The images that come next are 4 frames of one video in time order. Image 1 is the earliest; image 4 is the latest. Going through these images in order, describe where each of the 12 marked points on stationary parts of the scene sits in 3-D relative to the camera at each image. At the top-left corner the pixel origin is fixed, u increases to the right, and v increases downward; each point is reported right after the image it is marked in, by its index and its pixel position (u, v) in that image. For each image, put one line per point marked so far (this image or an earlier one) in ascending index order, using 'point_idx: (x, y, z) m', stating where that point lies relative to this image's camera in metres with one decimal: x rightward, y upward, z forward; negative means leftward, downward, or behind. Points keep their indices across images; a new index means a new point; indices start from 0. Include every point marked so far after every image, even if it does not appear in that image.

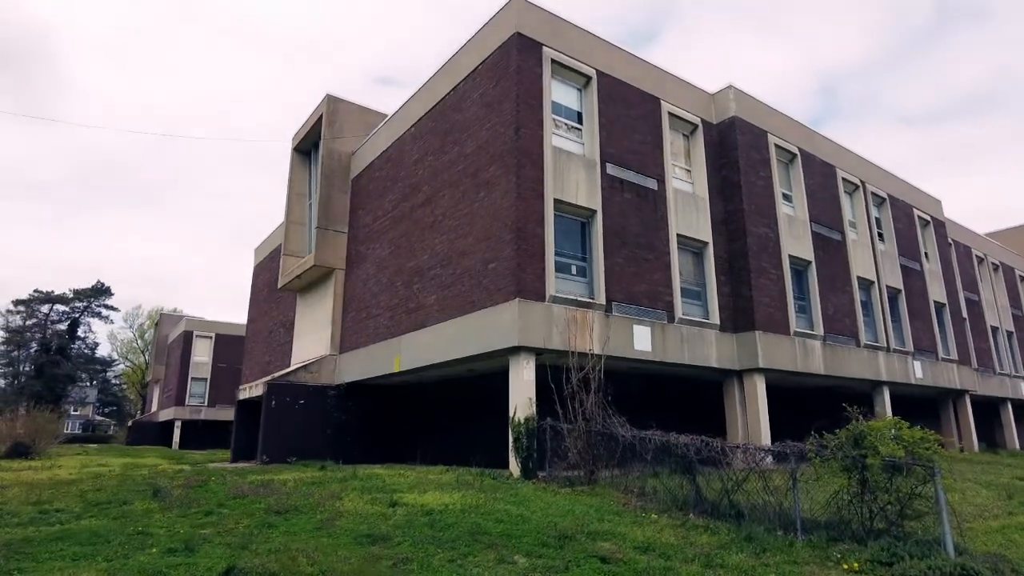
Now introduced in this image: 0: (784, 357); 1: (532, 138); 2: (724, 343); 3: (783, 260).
0: (+7.2, -1.8, +16.6) m
1: (+0.4, +3.3, +14.0) m
2: (+5.5, -1.4, +16.2) m
3: (+7.6, +0.7, +17.6) m
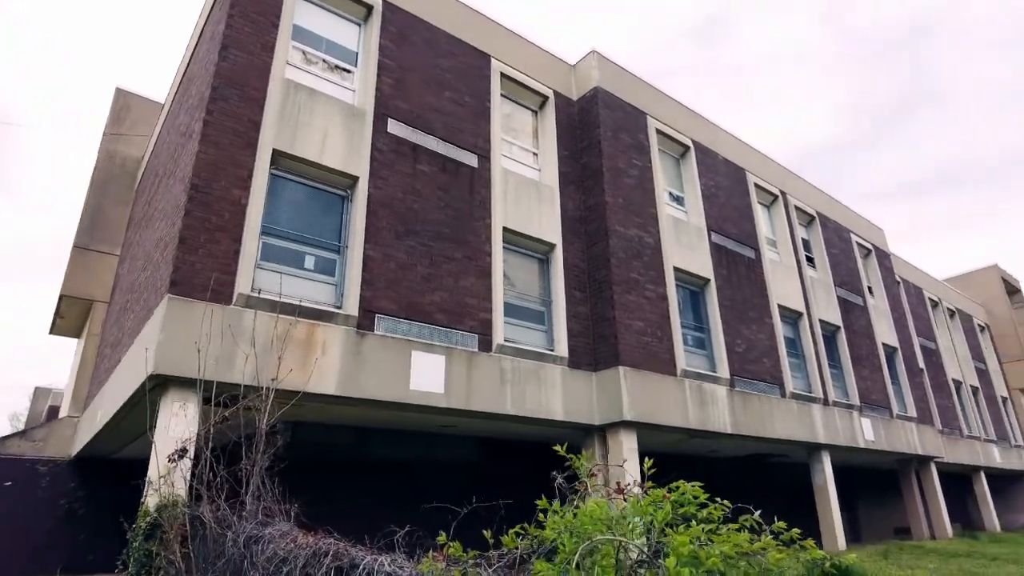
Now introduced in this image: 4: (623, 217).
0: (+2.8, -2.2, +11.5) m
1: (-3.9, +3.2, +9.2) m
2: (+1.1, -1.7, +11.1) m
3: (+3.2, +0.3, +12.8) m
4: (+2.2, +1.4, +12.5) m
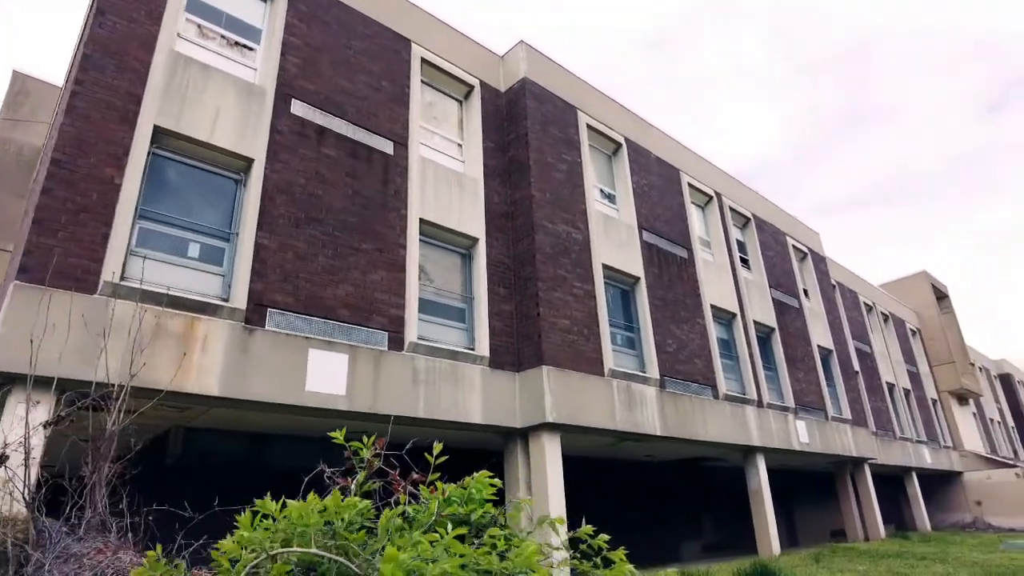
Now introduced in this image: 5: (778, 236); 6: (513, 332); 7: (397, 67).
0: (+1.4, -2.1, +11.0) m
1: (-5.1, +3.4, +8.4) m
2: (-0.2, -1.6, +10.5) m
3: (+1.7, +0.3, +12.4) m
4: (+0.7, +1.5, +12.0) m
5: (+8.5, +1.6, +20.0) m
6: (0.0, -0.8, +11.2) m
7: (-2.1, +4.0, +11.4) m
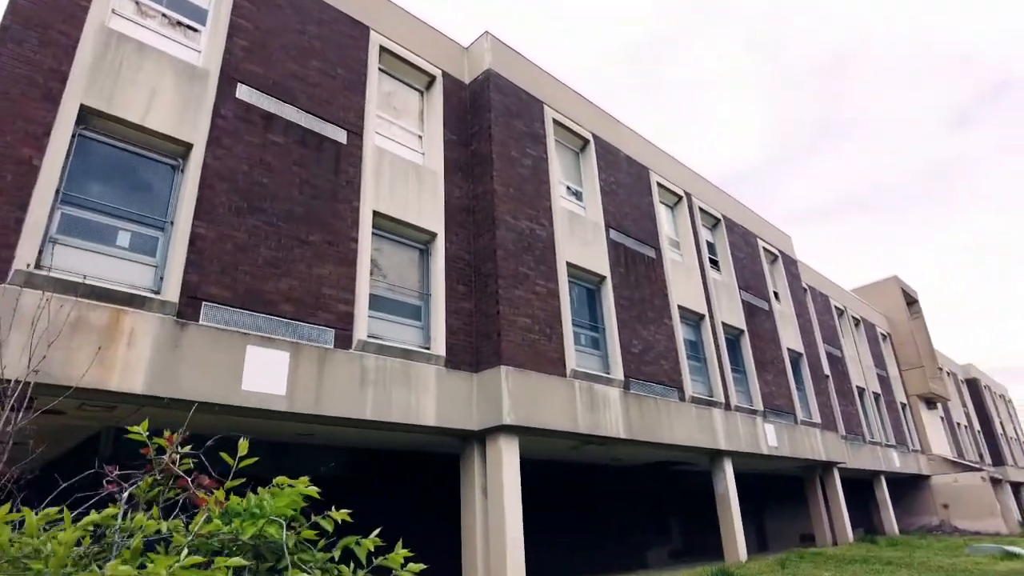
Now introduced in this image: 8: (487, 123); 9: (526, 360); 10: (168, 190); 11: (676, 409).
0: (+0.7, -2.0, +10.6) m
1: (-5.7, +3.5, +7.8) m
2: (-0.9, -1.6, +10.1) m
3: (+0.9, +0.3, +12.1) m
4: (0.0, +1.5, +11.7) m
5: (+7.5, +1.6, +19.9) m
6: (-0.7, -0.7, +10.8) m
7: (-2.8, +4.1, +11.0) m
8: (-0.5, +3.2, +12.1) m
9: (+0.2, -1.2, +10.6) m
10: (-4.5, +1.3, +8.3) m
11: (+3.5, -2.6, +13.3) m
